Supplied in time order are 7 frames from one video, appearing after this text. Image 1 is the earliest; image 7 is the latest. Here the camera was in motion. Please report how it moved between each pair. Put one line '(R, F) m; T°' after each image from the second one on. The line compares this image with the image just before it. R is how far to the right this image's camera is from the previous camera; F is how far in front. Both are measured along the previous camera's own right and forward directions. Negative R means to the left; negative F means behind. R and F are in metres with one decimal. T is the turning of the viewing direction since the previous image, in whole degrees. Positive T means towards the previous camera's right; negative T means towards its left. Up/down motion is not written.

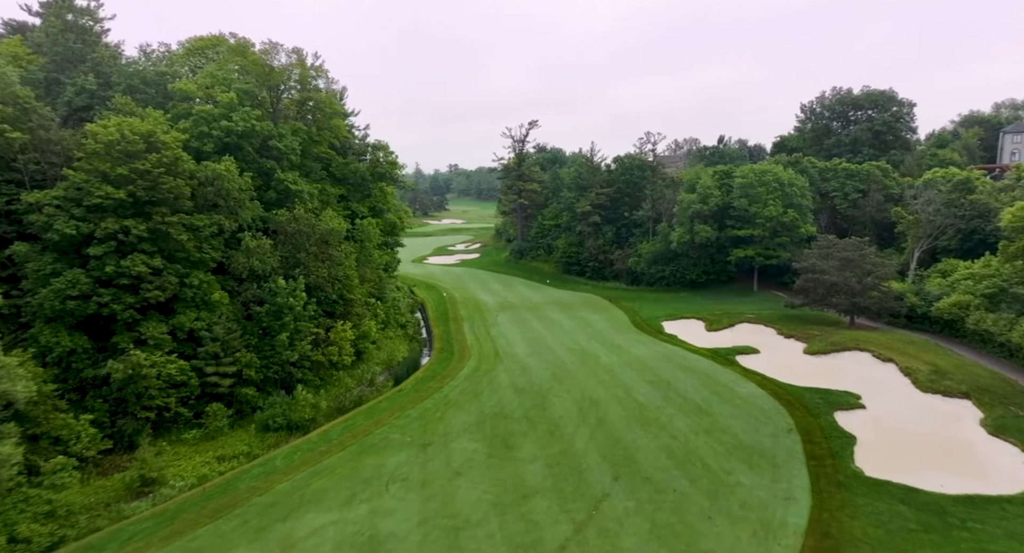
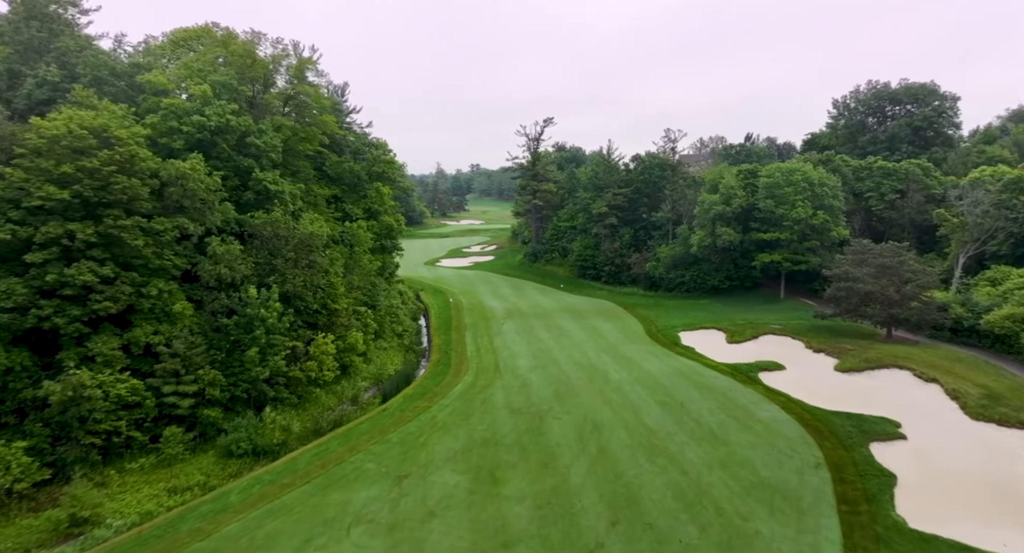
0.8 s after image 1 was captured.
(+0.9, +1.9) m; -2°
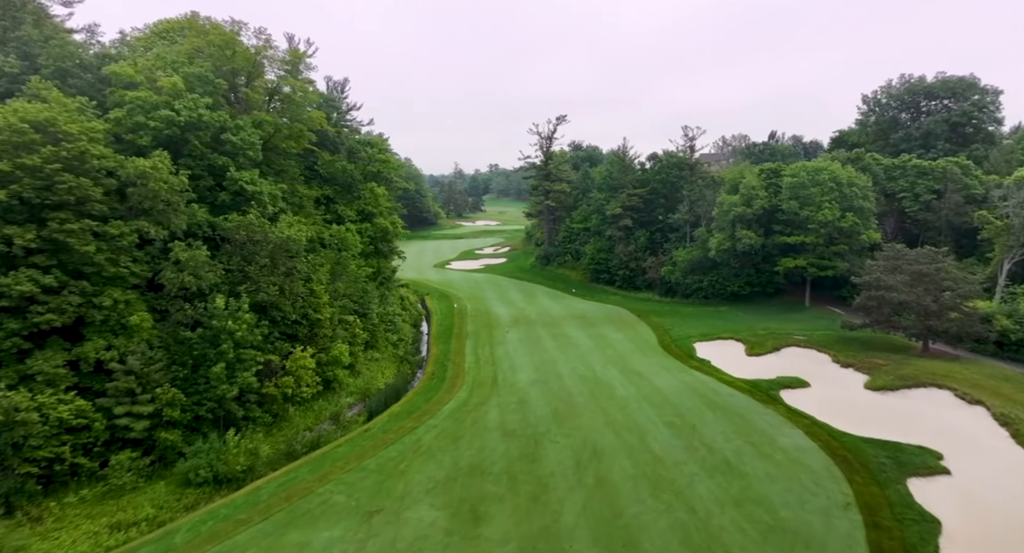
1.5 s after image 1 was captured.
(+0.8, +1.7) m; -2°
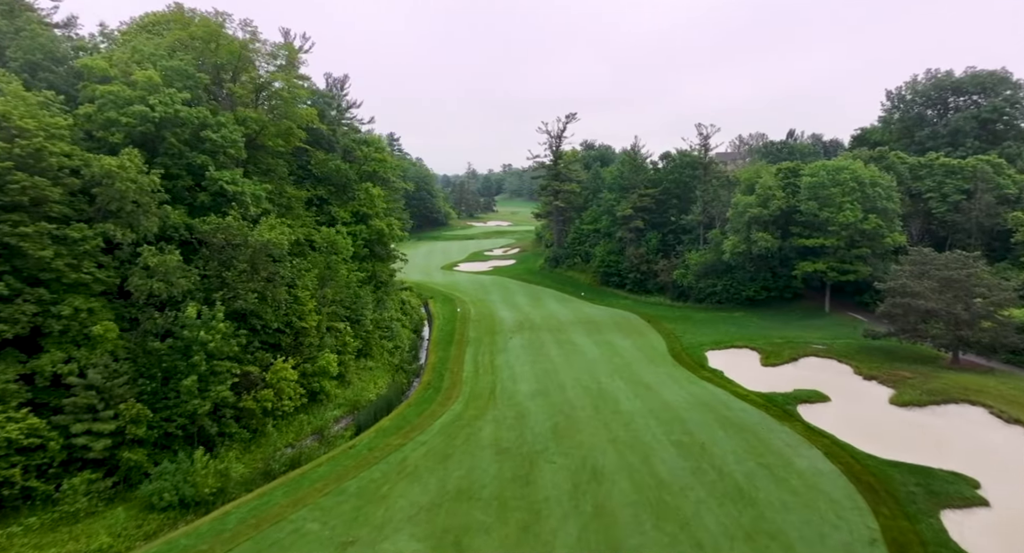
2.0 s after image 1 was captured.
(+0.6, +1.2) m; -1°
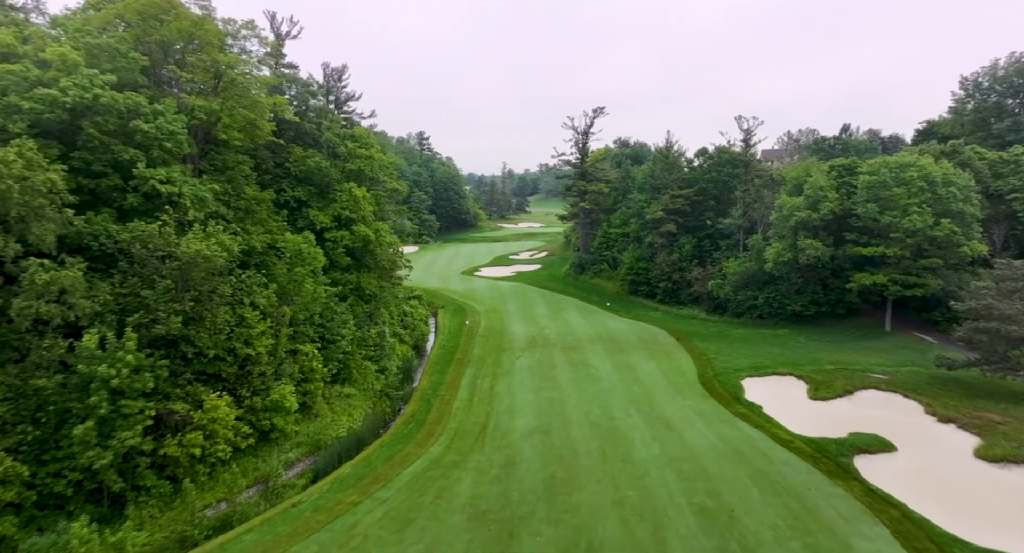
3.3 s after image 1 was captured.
(+1.4, +3.2) m; -4°
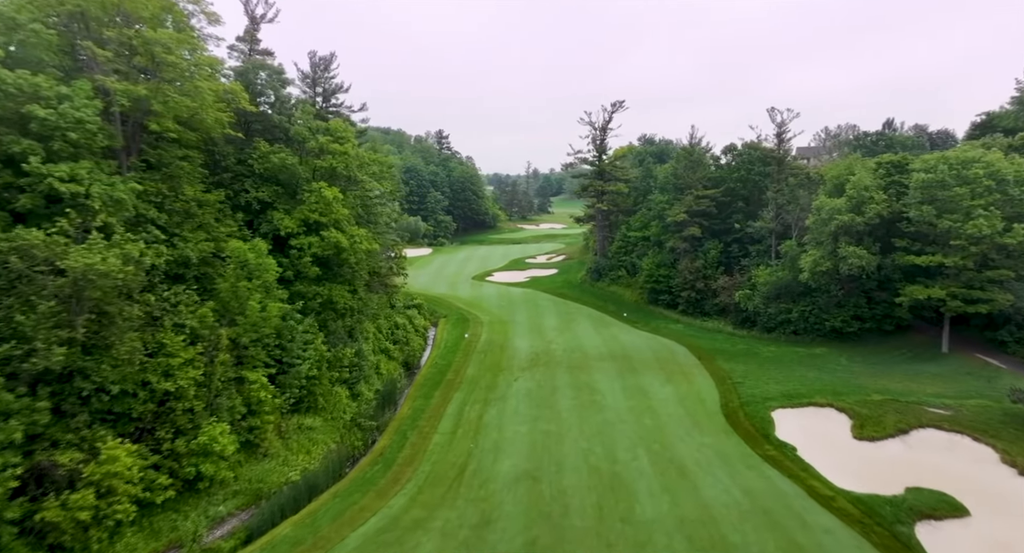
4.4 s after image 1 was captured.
(+1.2, +2.9) m; -3°
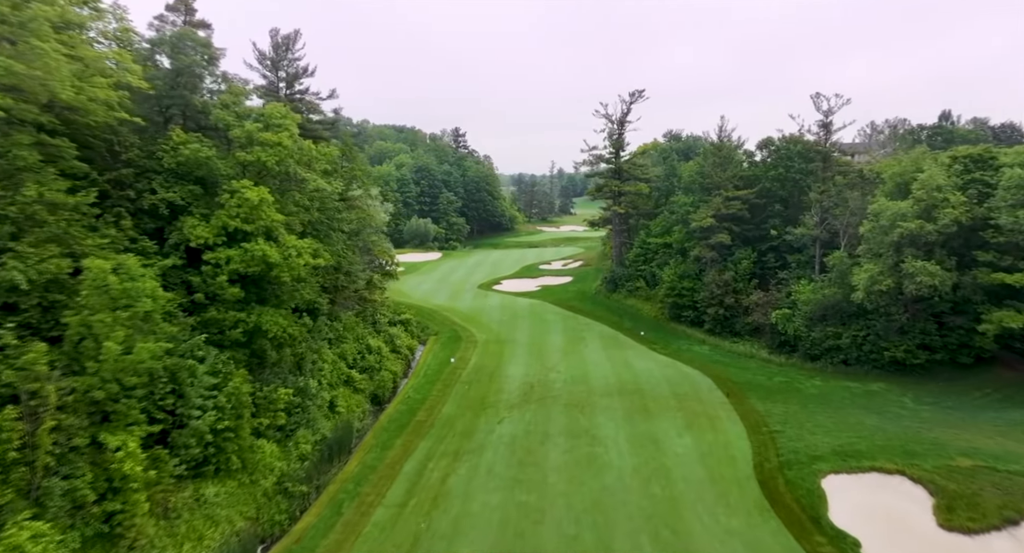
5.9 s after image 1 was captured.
(+1.4, +4.3) m; -3°
